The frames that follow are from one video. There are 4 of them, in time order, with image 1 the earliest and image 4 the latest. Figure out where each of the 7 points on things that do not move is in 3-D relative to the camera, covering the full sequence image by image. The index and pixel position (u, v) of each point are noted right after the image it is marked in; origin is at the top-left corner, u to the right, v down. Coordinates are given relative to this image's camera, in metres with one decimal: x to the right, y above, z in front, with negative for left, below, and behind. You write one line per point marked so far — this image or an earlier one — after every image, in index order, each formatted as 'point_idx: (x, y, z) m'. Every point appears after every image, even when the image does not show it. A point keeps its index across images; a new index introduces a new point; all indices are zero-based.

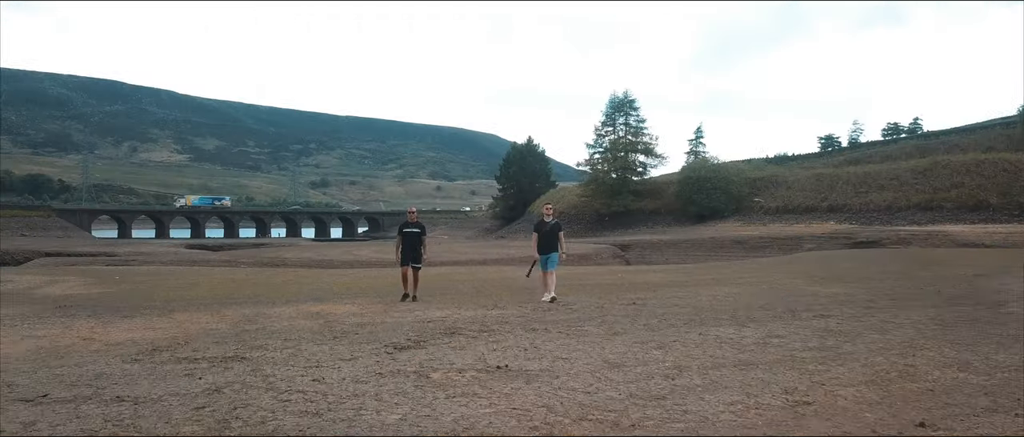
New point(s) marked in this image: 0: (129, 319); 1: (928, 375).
0: (-5.9, -1.6, +8.8) m
1: (+3.2, -1.2, +4.4) m
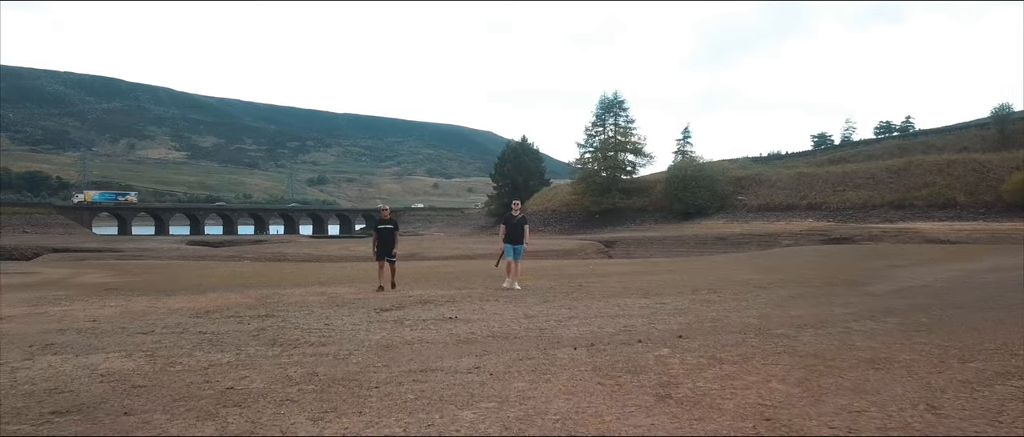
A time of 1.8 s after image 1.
0: (-6.6, -1.5, +11.1) m
1: (+2.5, -1.2, +6.7) m
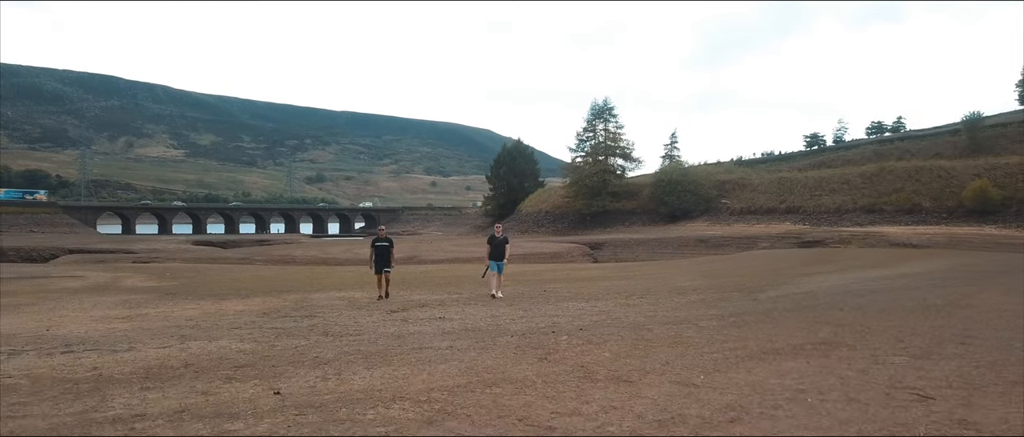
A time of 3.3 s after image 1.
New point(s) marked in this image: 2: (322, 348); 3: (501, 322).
0: (-7.1, -2.1, +14.4) m
1: (+1.9, -1.8, +10.0) m
2: (-2.6, -1.8, +7.8) m
3: (-0.2, -1.8, +9.7) m
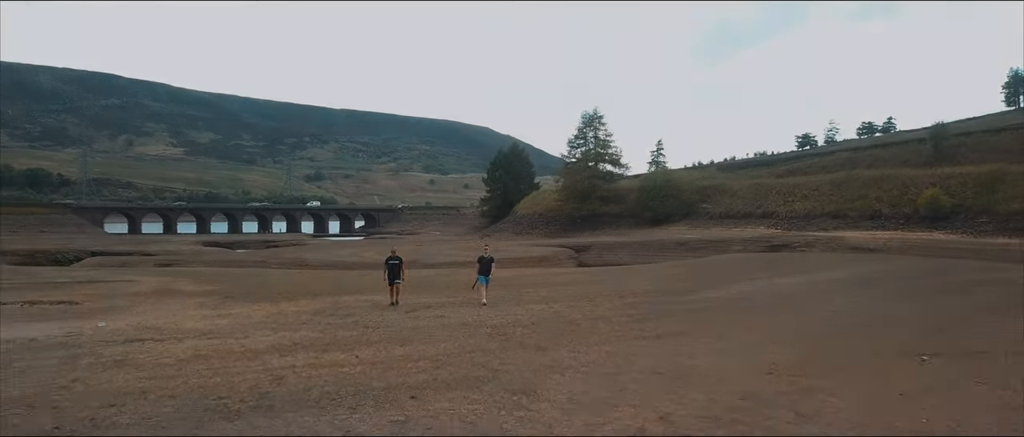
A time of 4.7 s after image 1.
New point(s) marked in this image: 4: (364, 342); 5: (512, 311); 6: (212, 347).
0: (-7.7, -2.8, +19.1) m
1: (+1.4, -2.5, +14.8) m
2: (-3.1, -2.6, +12.5) m
3: (-0.7, -2.6, +14.5) m
4: (-3.0, -2.5, +11.6) m
5: (0.0, -2.6, +15.9) m
6: (-5.9, -2.6, +11.3) m
